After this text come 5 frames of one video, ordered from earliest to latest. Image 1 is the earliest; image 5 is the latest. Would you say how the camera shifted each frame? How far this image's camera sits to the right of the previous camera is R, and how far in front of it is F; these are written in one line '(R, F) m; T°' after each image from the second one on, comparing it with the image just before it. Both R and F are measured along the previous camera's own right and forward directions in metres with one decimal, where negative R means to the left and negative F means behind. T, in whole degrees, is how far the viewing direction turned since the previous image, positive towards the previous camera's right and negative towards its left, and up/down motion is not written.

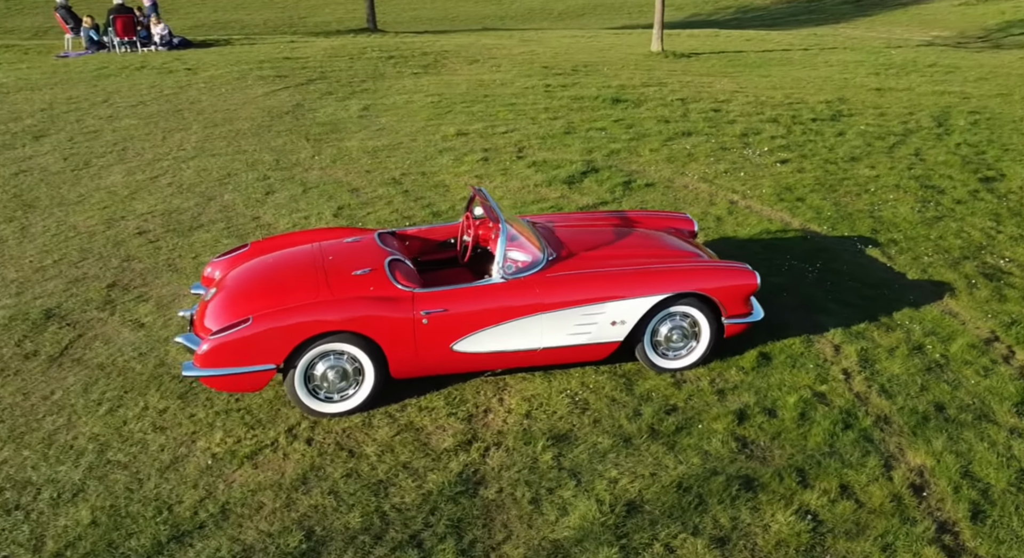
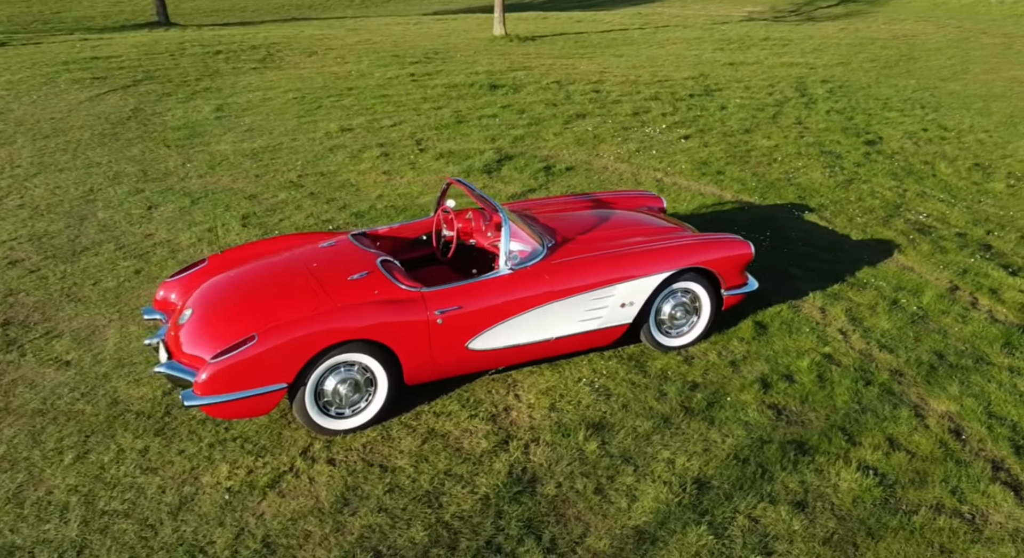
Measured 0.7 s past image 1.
(-0.8, +0.2) m; +8°
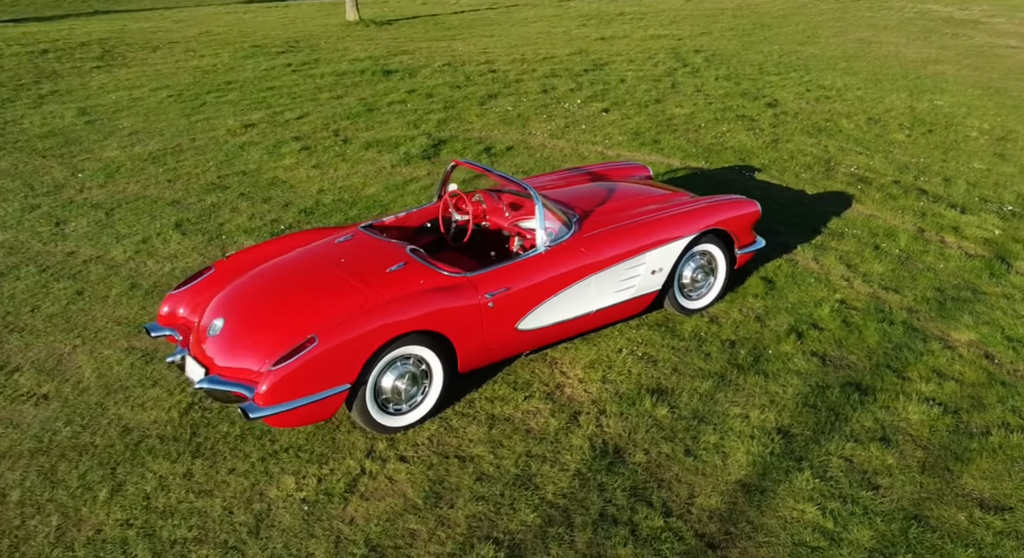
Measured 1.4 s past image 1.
(-0.9, +0.1) m; +7°
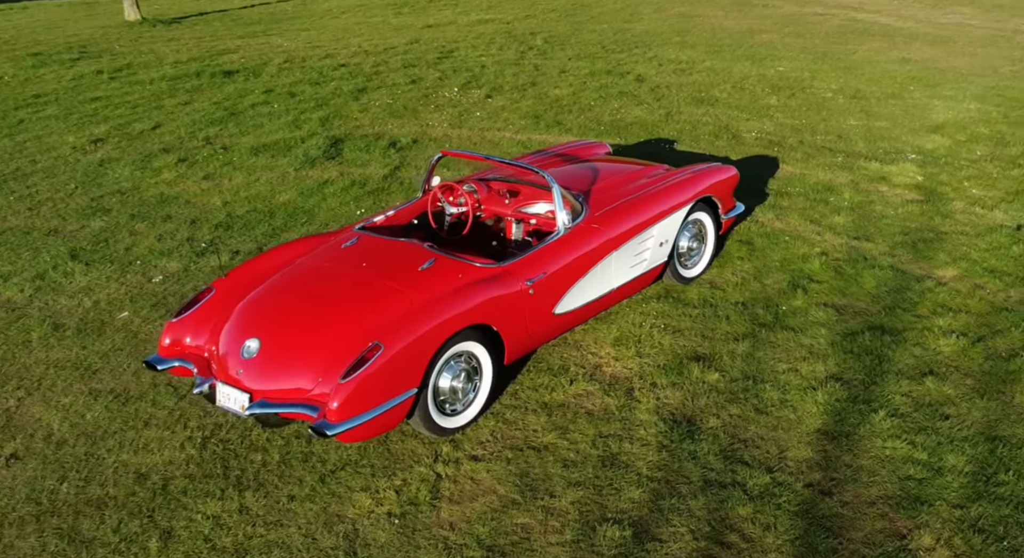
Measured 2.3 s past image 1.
(-1.0, +0.2) m; +9°
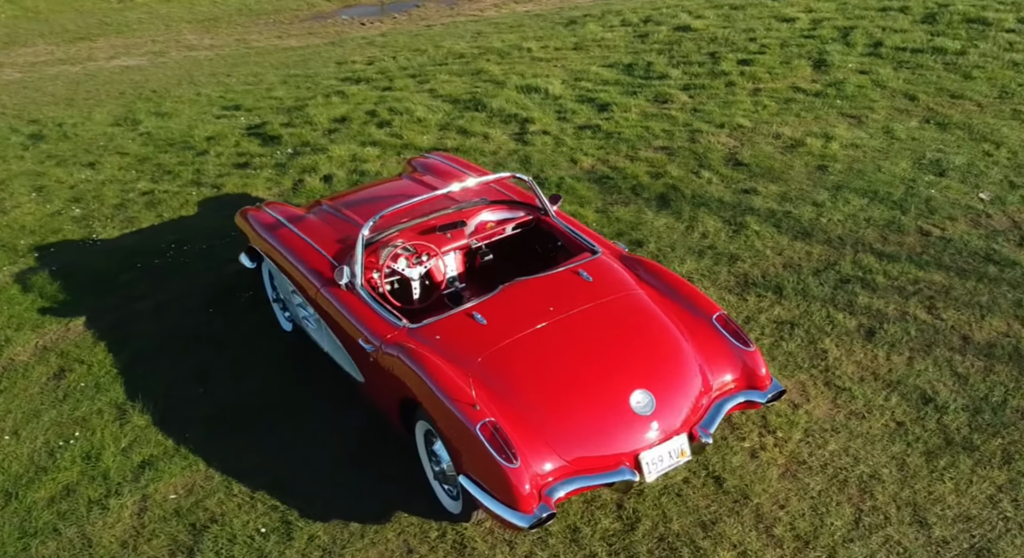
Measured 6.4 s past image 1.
(-3.5, +1.7) m; +45°
